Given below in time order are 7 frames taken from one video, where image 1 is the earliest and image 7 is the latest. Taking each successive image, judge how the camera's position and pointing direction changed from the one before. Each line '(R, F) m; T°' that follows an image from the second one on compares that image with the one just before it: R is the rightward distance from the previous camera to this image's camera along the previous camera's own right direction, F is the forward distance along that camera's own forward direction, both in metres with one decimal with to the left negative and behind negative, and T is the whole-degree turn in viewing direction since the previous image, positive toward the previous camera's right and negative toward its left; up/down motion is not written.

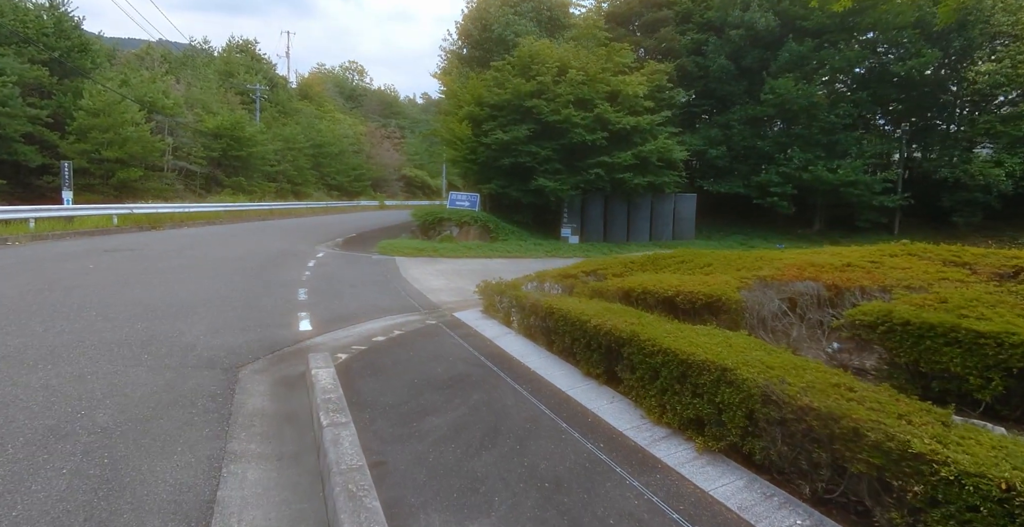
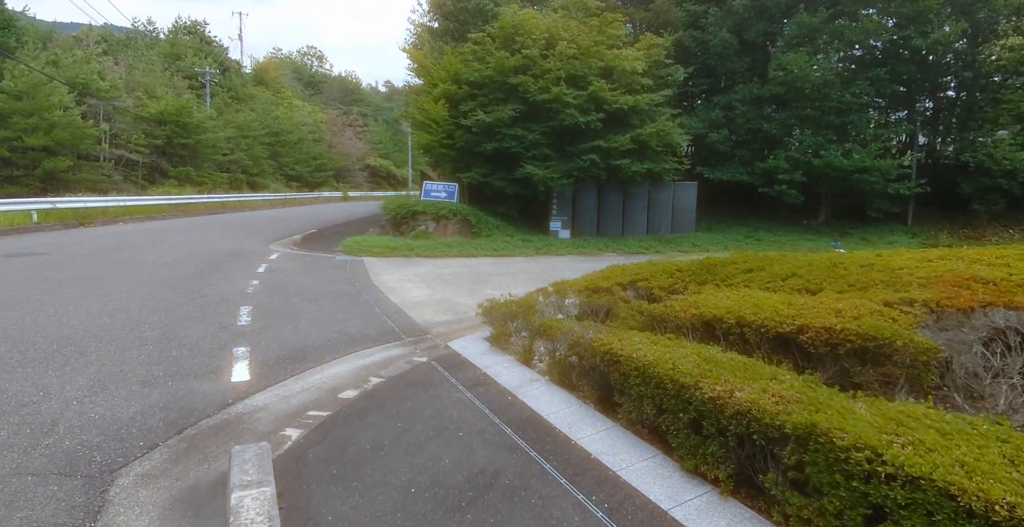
(-0.4, +1.8) m; +3°
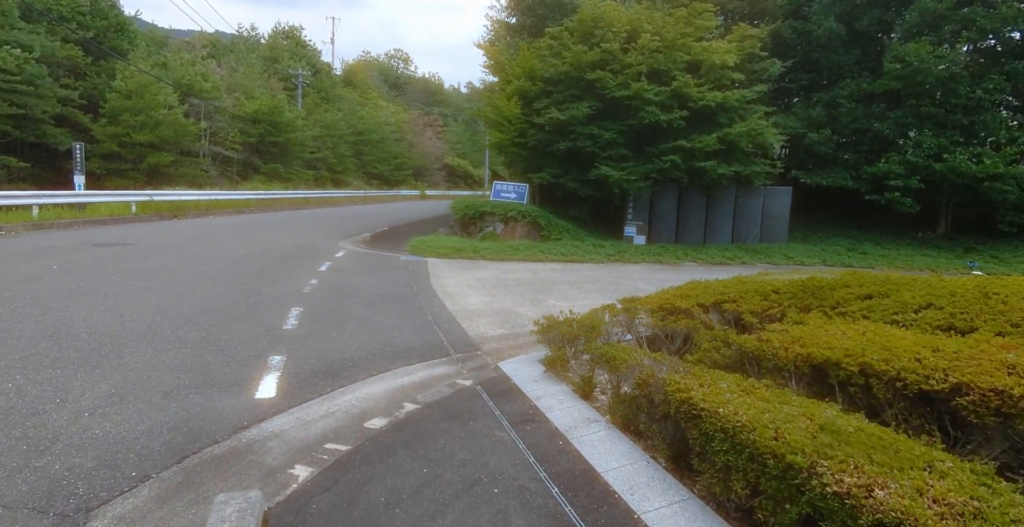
(+0.1, +0.6) m; -8°
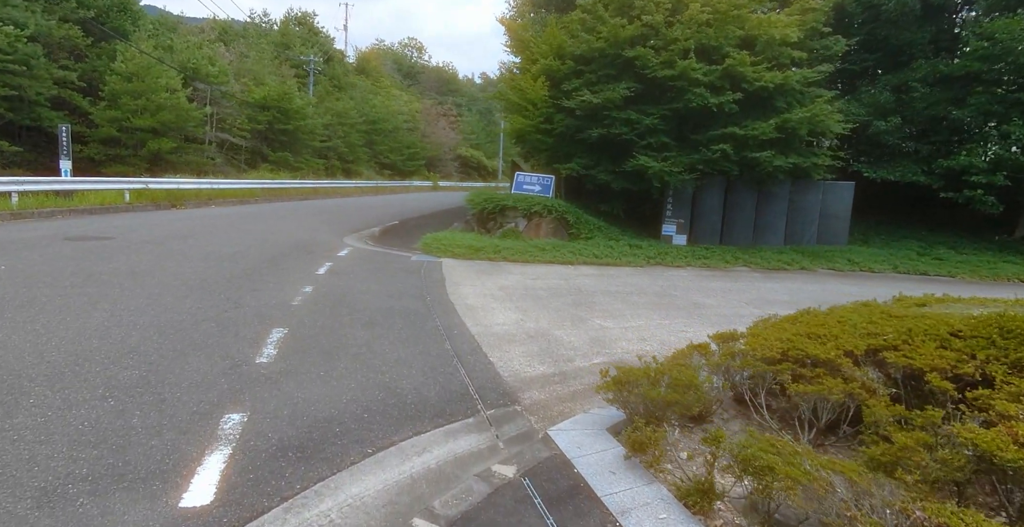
(-0.3, +1.4) m; -1°
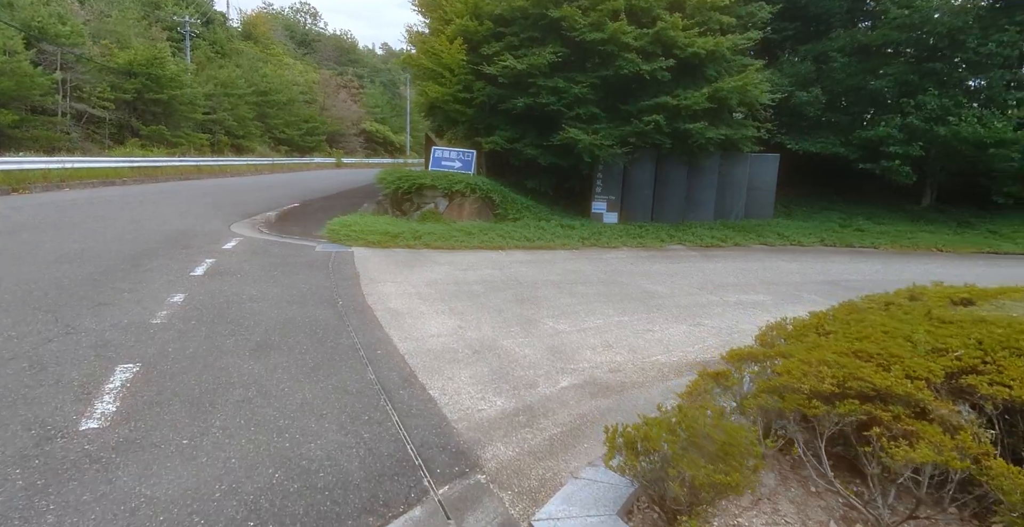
(-0.2, +1.1) m; +9°
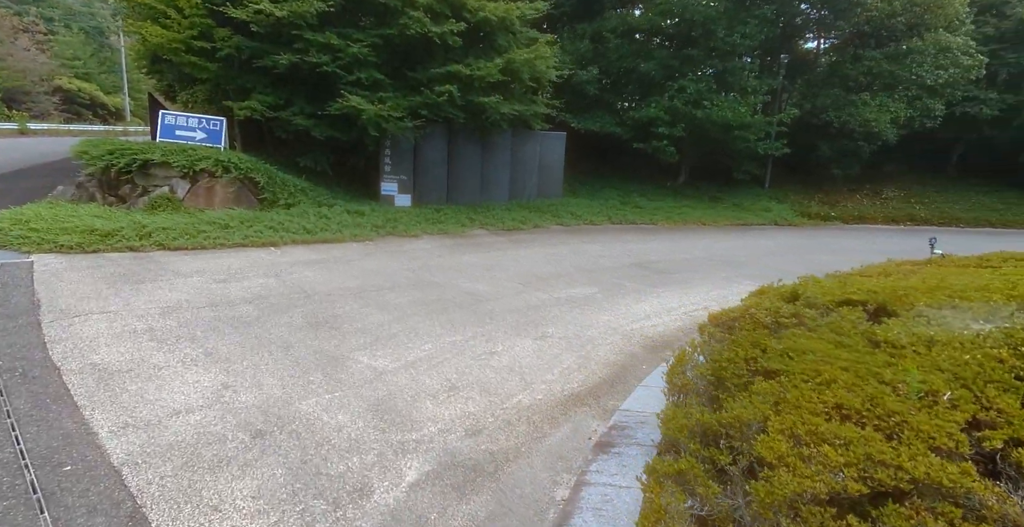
(-0.1, +1.3) m; +23°
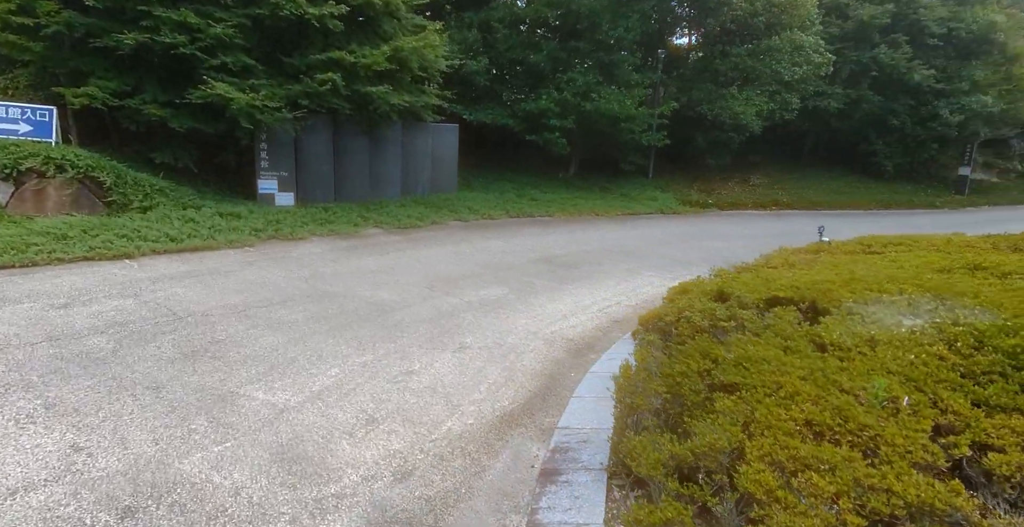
(-0.2, +0.3) m; +11°
